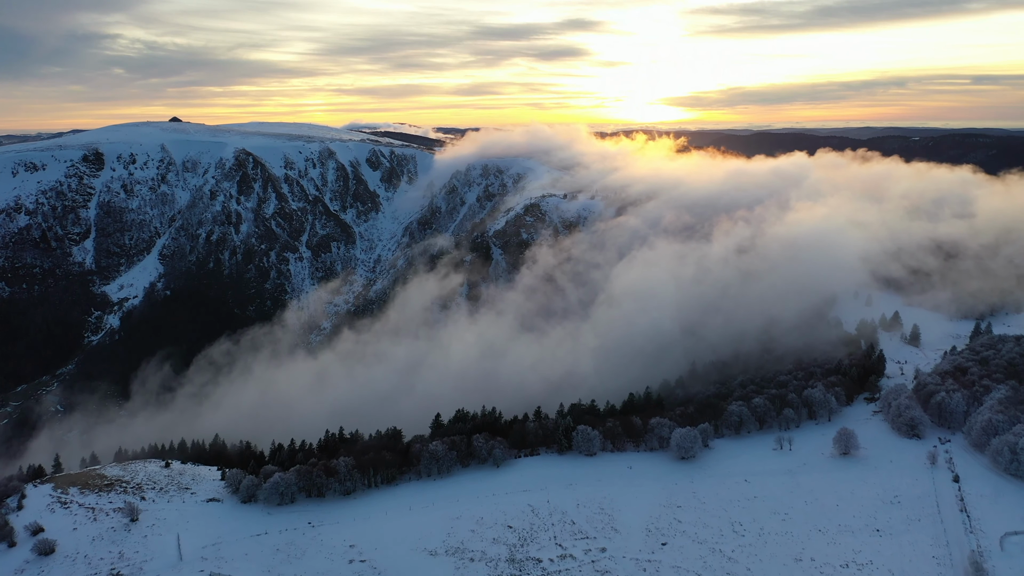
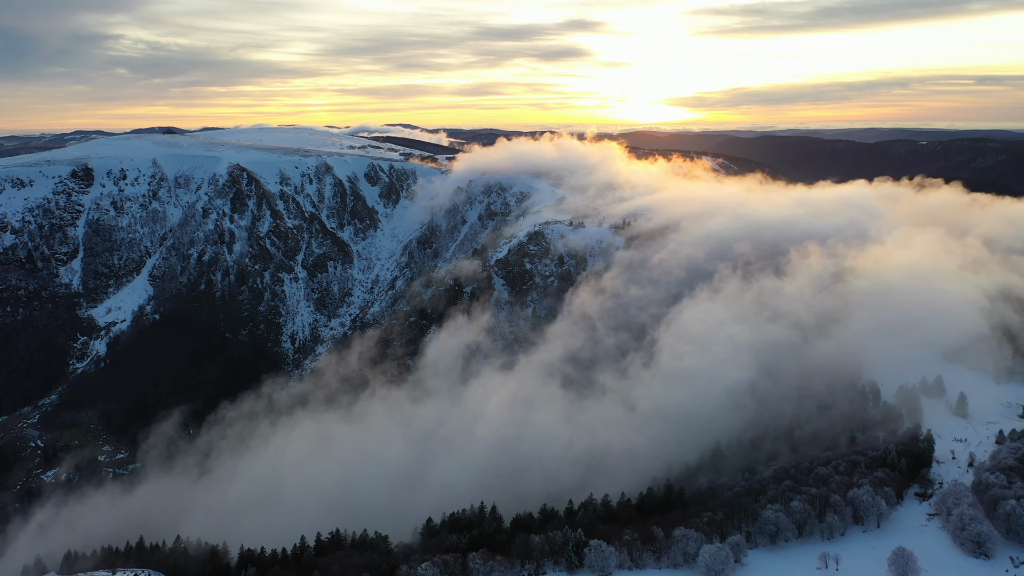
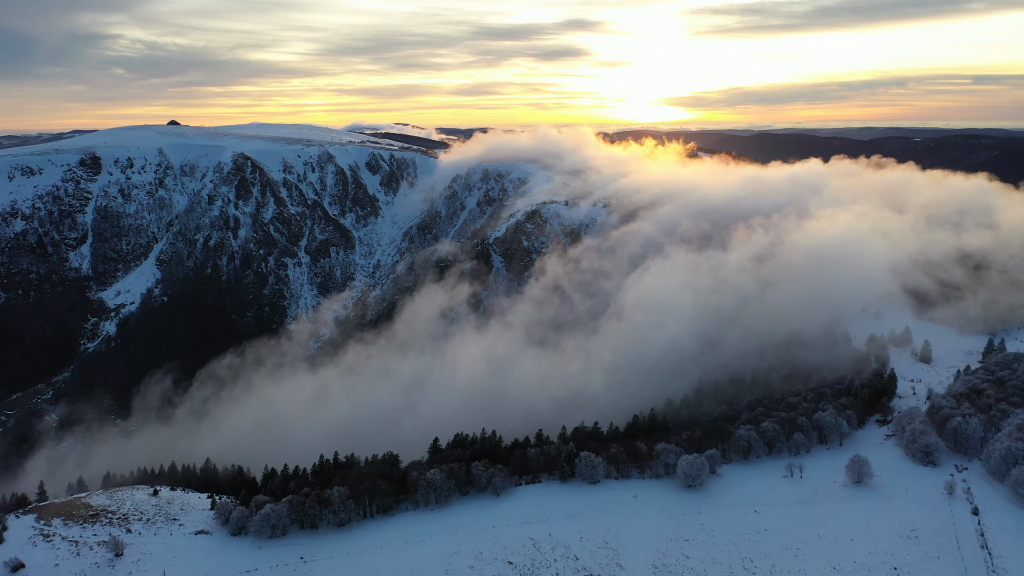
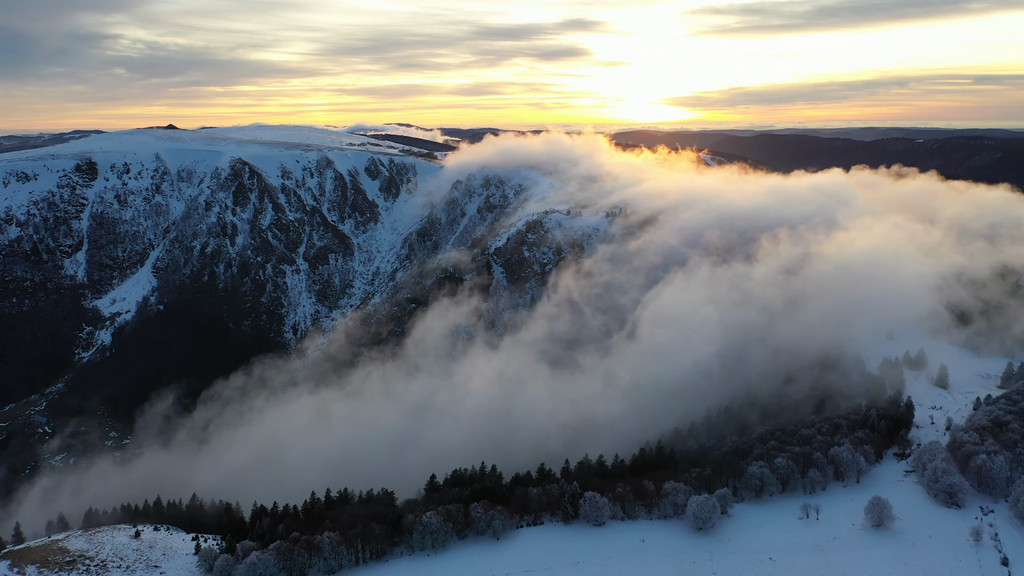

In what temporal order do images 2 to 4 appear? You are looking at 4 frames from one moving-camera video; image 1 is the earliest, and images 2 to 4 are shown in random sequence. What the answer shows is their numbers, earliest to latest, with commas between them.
3, 4, 2
